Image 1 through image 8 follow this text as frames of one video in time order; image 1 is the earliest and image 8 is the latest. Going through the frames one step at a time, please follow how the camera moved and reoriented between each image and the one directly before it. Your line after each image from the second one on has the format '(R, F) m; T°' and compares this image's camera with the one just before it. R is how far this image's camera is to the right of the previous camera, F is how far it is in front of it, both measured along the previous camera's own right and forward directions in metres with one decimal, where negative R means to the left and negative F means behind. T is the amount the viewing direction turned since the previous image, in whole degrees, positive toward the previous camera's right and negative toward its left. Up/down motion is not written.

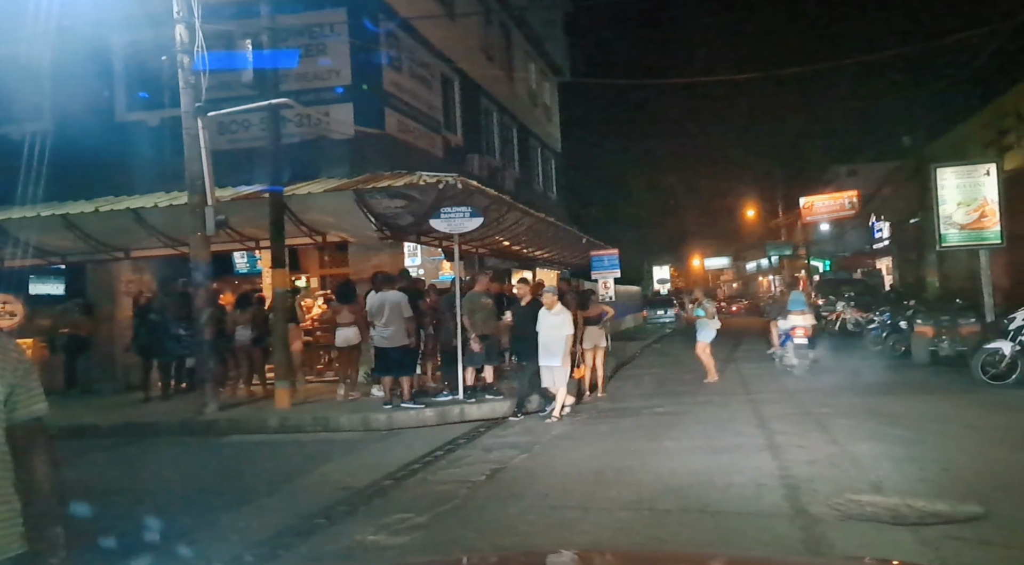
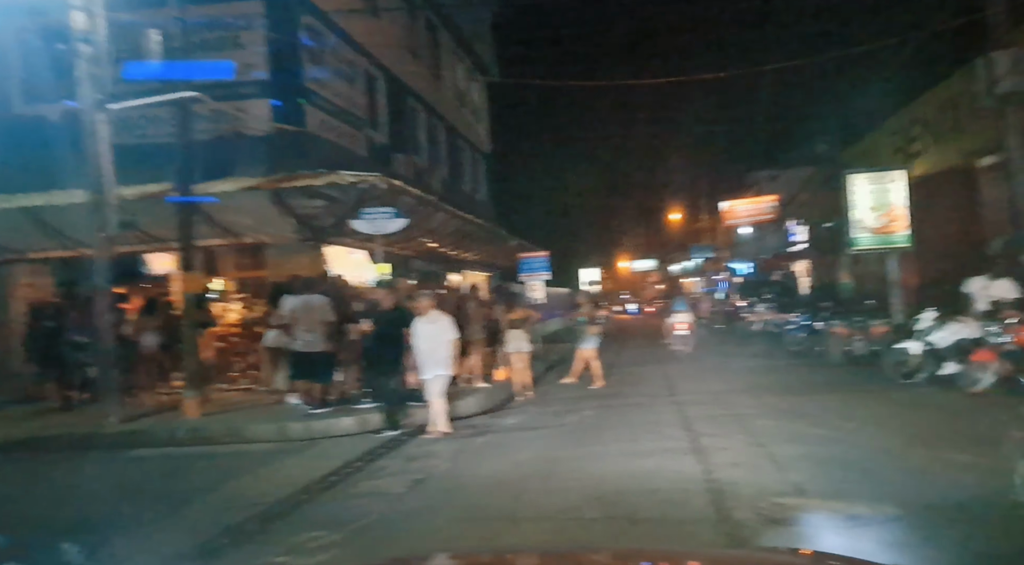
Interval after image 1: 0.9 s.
(+0.1, +0.3) m; +5°
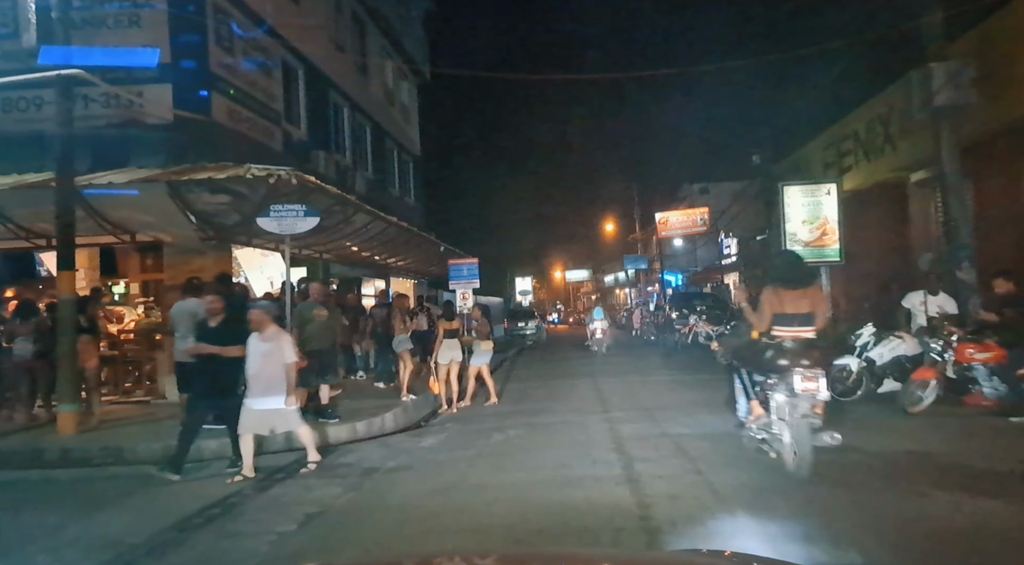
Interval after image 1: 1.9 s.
(+0.2, +1.0) m; +4°
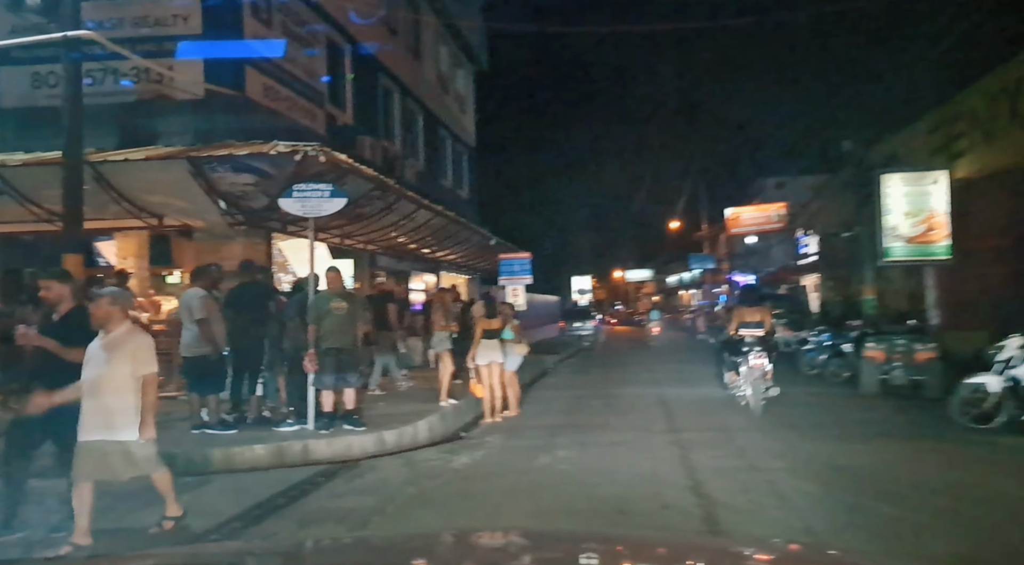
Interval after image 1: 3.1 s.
(+0.1, +1.6) m; -4°
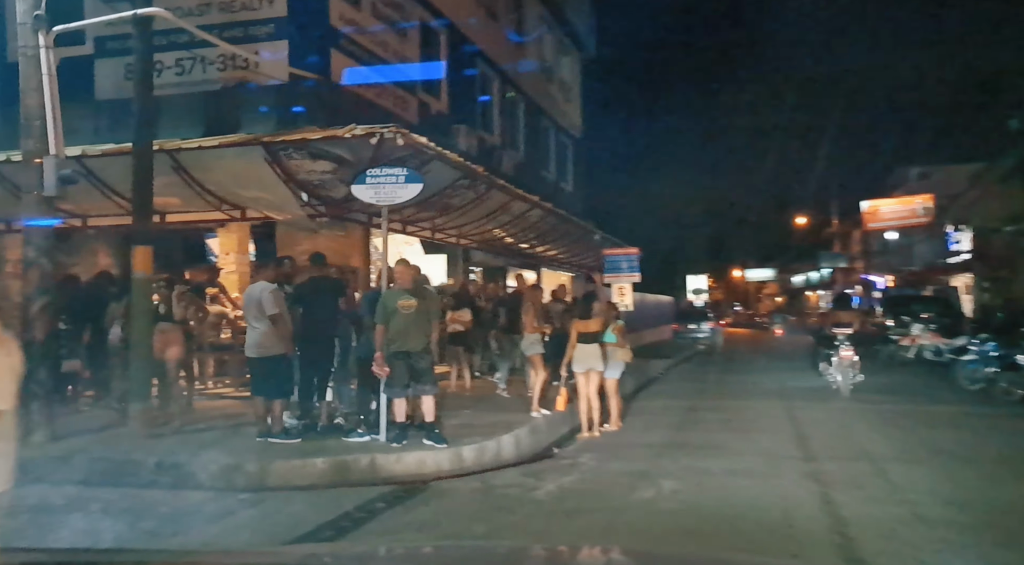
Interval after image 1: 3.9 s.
(+0.2, +1.3) m; -7°
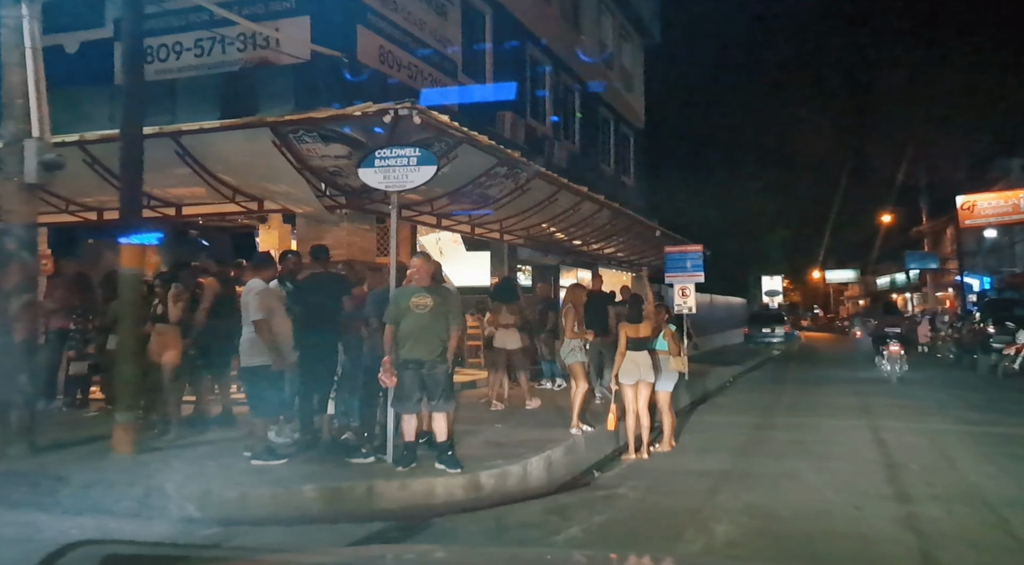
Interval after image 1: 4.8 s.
(+0.4, +1.4) m; -5°
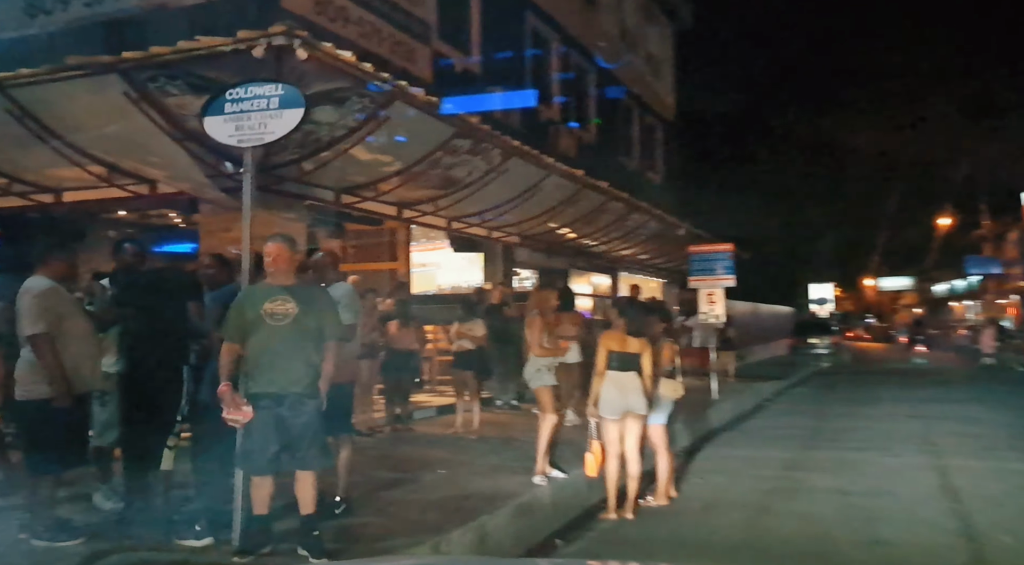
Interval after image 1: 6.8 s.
(+0.9, +2.7) m; -3°
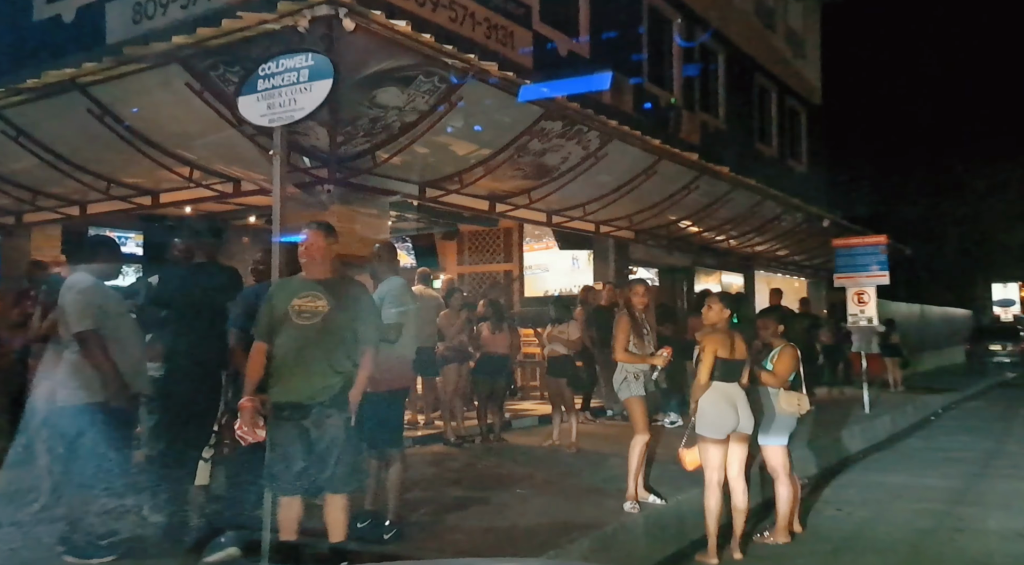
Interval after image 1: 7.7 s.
(+0.5, +0.9) m; -10°
